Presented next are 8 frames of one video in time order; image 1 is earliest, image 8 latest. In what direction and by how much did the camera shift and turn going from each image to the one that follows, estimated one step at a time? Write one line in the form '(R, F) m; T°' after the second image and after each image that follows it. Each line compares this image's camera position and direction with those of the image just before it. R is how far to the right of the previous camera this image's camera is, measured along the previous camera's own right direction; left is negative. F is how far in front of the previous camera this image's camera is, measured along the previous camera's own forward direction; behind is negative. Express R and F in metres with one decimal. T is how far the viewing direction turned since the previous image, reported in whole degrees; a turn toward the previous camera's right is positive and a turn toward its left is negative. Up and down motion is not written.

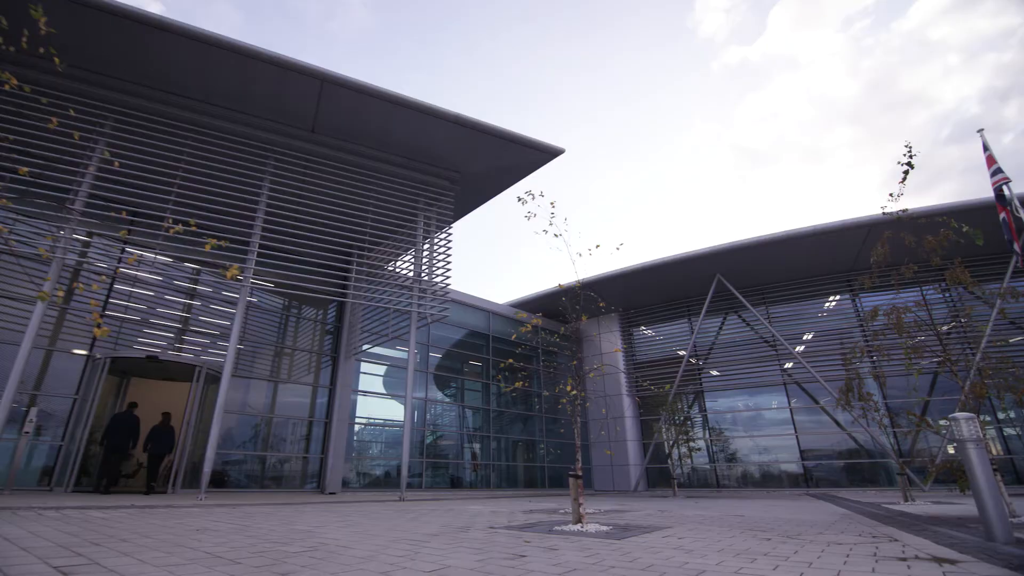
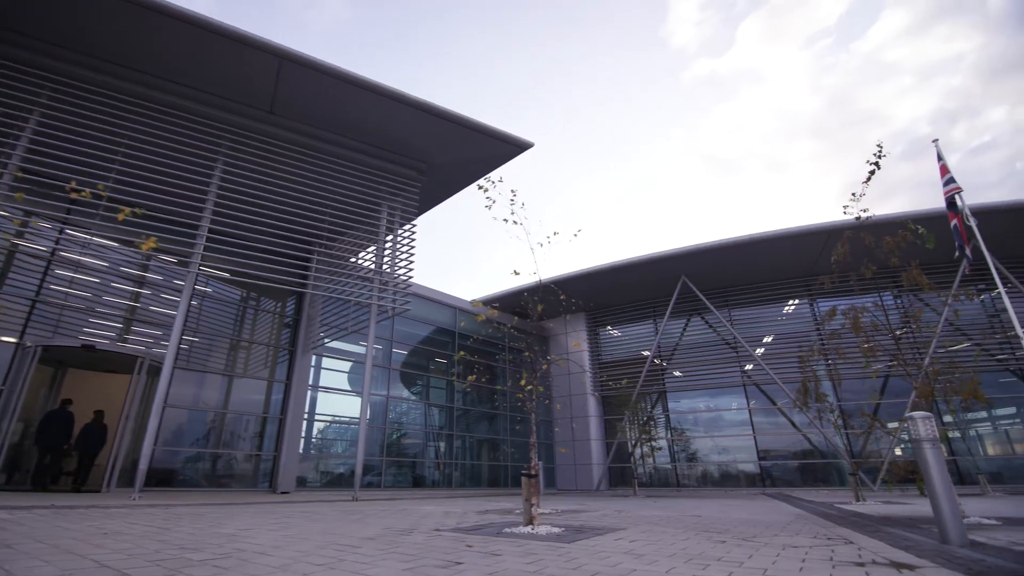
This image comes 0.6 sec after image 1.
(+0.1, +0.3) m; +3°
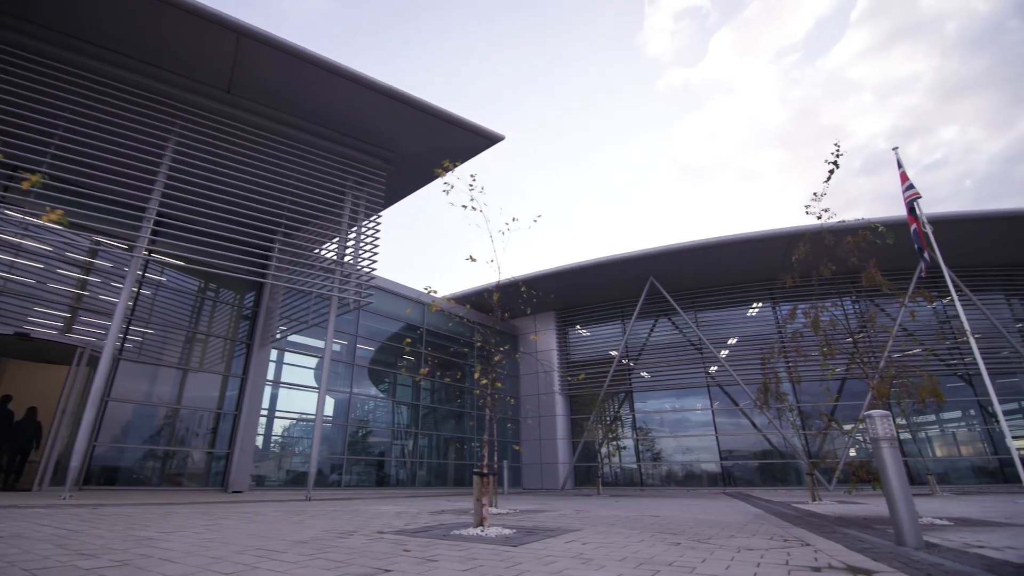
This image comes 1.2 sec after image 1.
(+0.1, +0.2) m; +3°
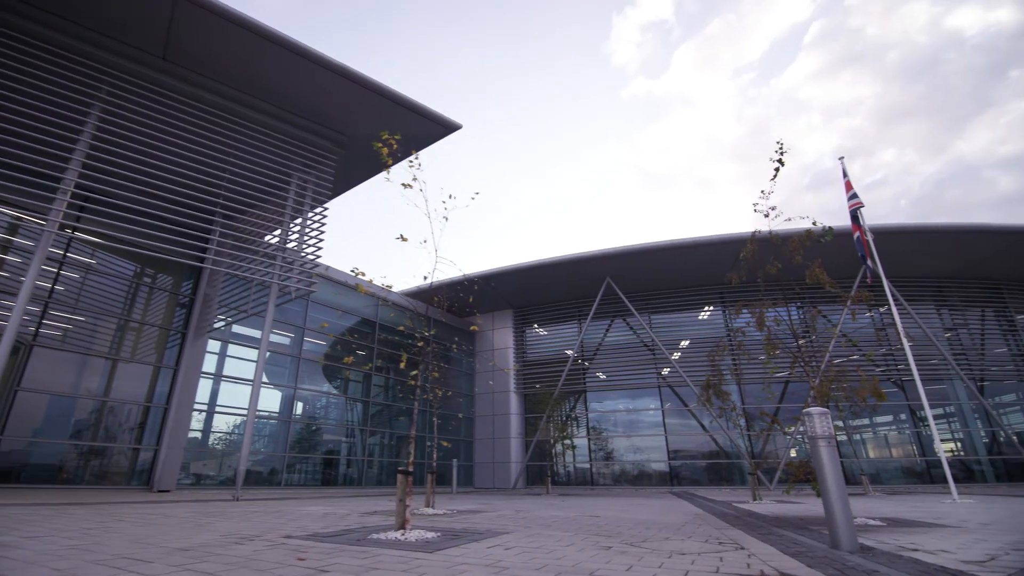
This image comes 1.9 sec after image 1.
(+0.2, +0.3) m; +4°
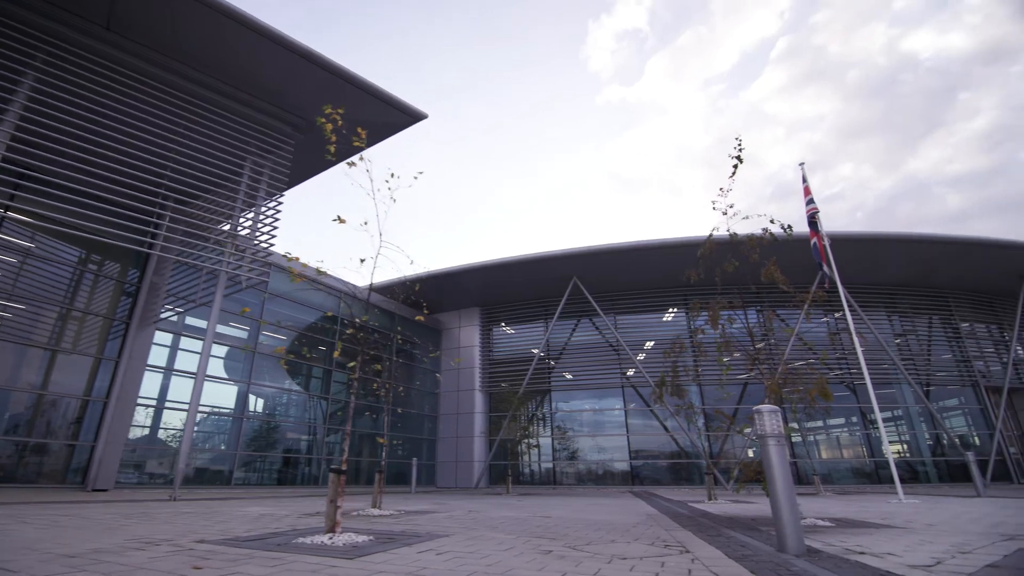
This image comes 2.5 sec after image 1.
(+0.2, +0.2) m; +3°
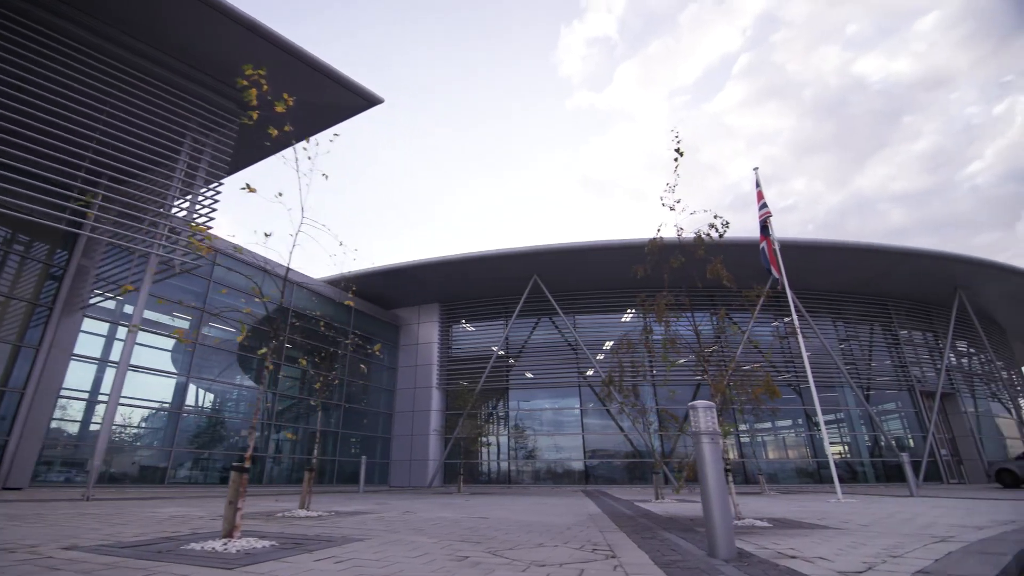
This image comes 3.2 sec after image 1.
(+0.2, +0.3) m; +4°
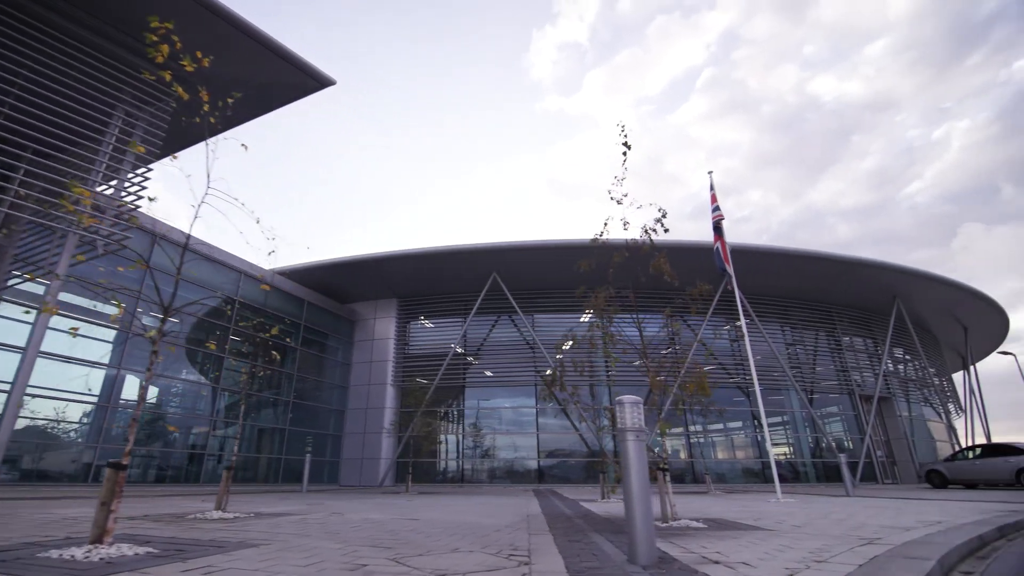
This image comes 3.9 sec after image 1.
(+0.3, +0.2) m; +4°
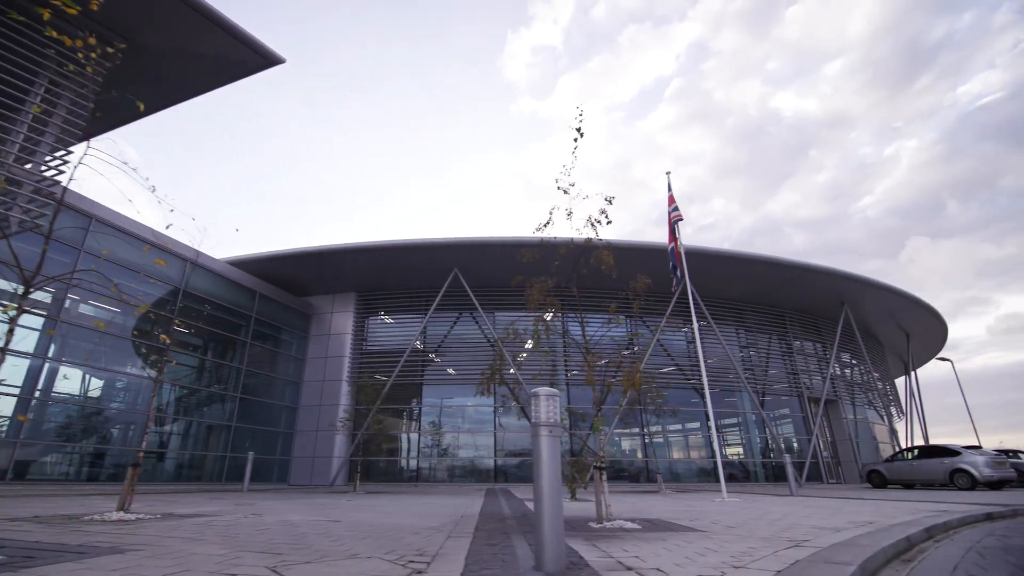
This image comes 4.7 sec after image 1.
(+0.3, +0.2) m; +4°
